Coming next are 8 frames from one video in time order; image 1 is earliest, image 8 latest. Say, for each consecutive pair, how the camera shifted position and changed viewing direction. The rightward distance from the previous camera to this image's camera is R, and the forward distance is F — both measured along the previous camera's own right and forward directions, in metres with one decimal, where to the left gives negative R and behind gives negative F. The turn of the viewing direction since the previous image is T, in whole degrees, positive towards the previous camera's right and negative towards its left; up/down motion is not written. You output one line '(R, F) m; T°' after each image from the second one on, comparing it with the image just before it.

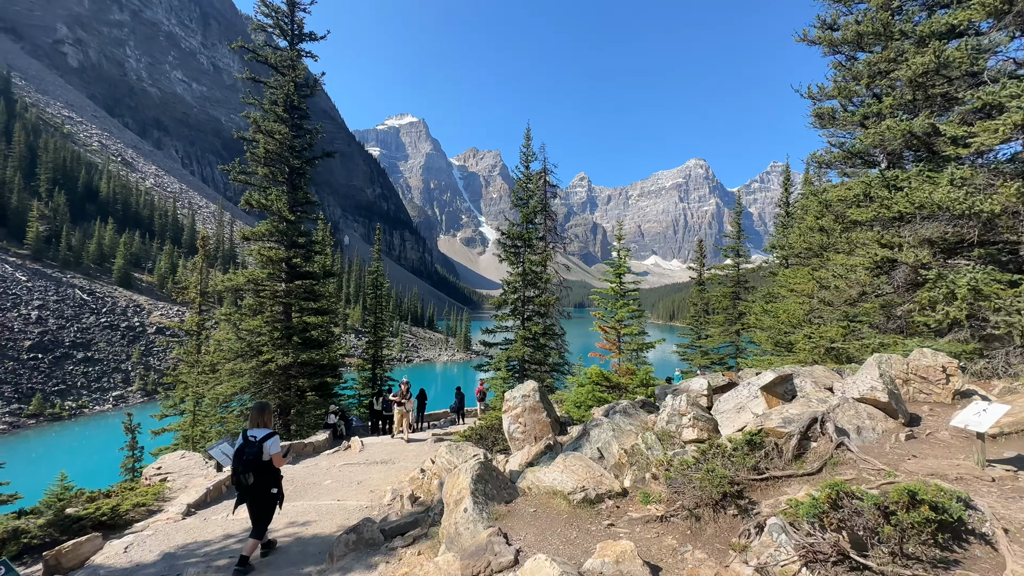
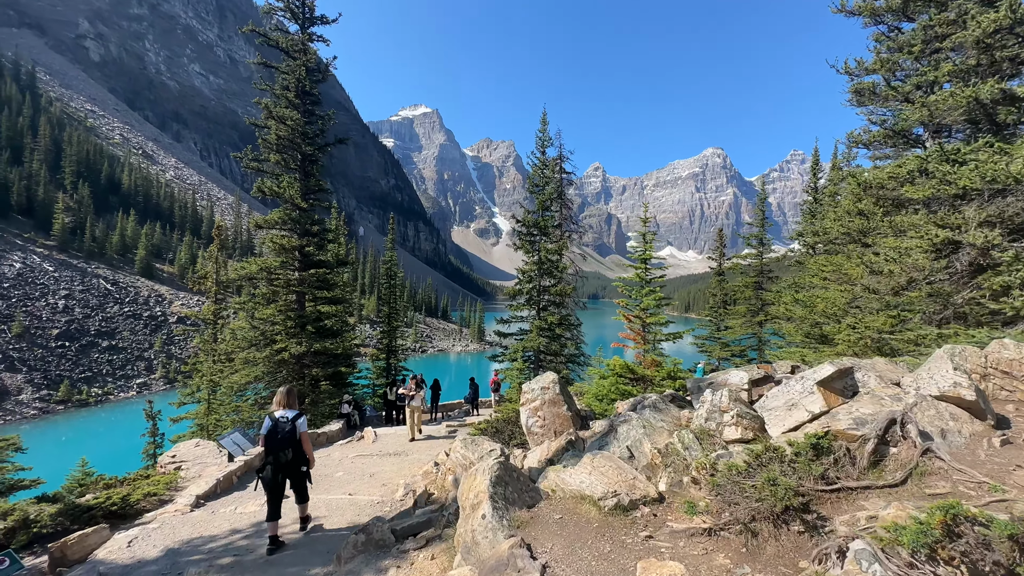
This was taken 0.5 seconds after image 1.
(-0.1, +0.5) m; -2°
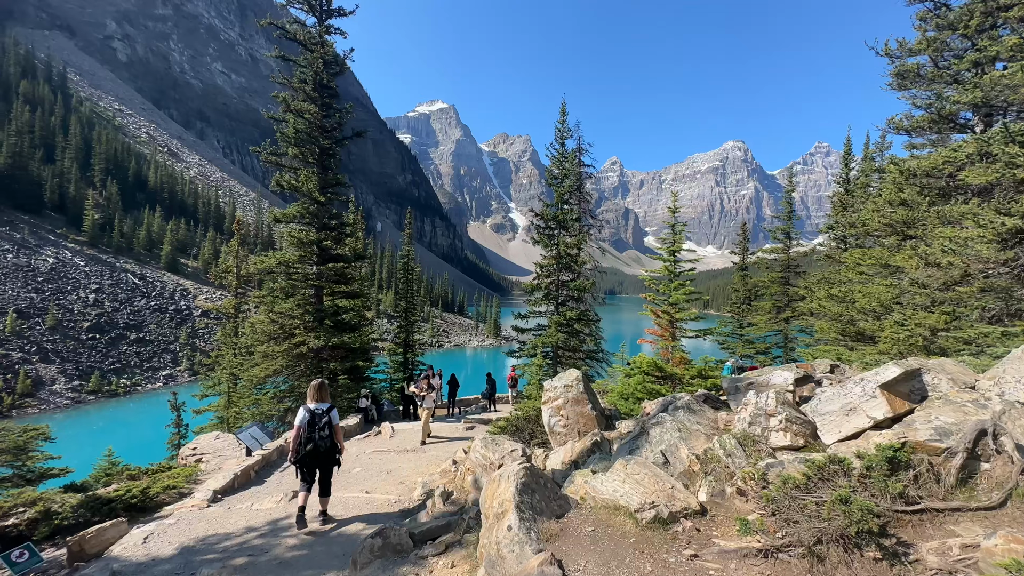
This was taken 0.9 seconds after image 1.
(-0.1, +0.3) m; -2°
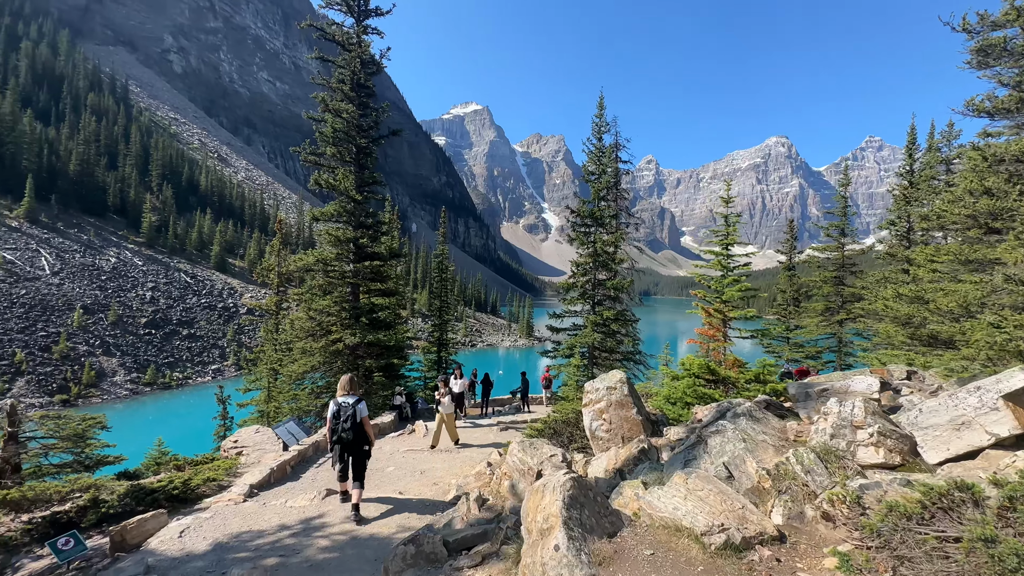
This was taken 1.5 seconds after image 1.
(-0.1, +0.4) m; -4°
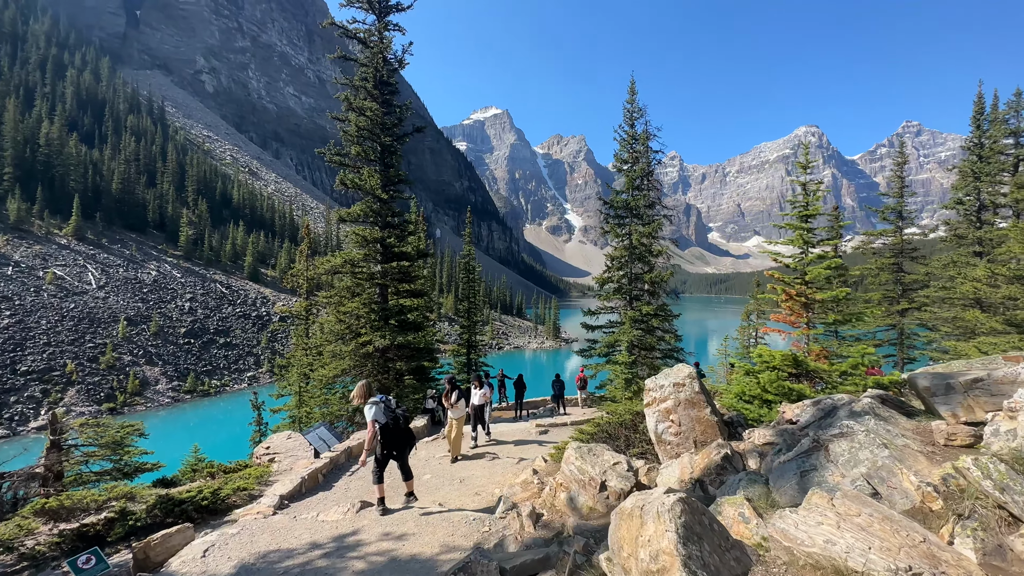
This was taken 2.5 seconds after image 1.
(-0.3, +0.7) m; -3°
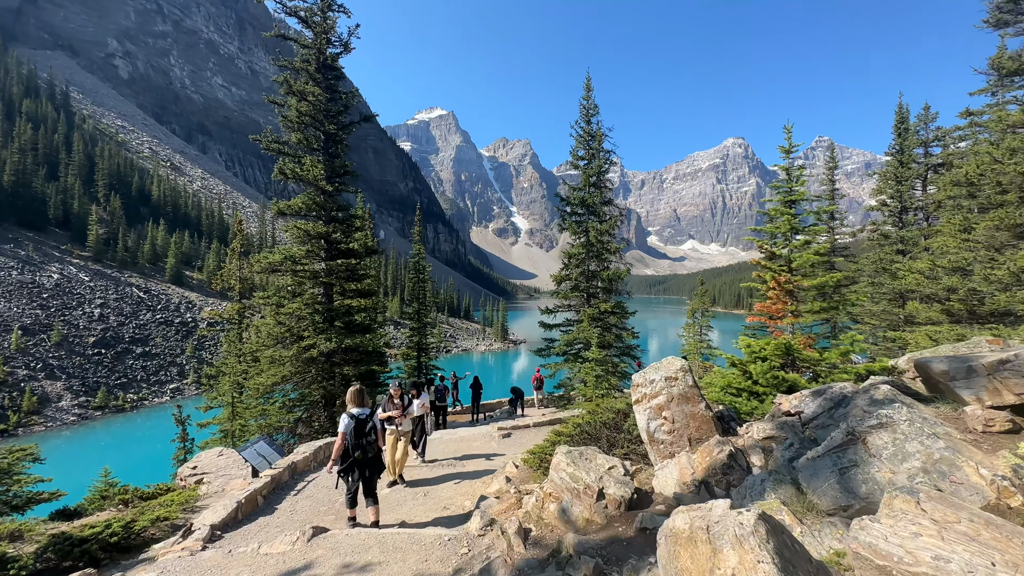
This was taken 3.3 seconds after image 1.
(-0.4, +0.7) m; +7°
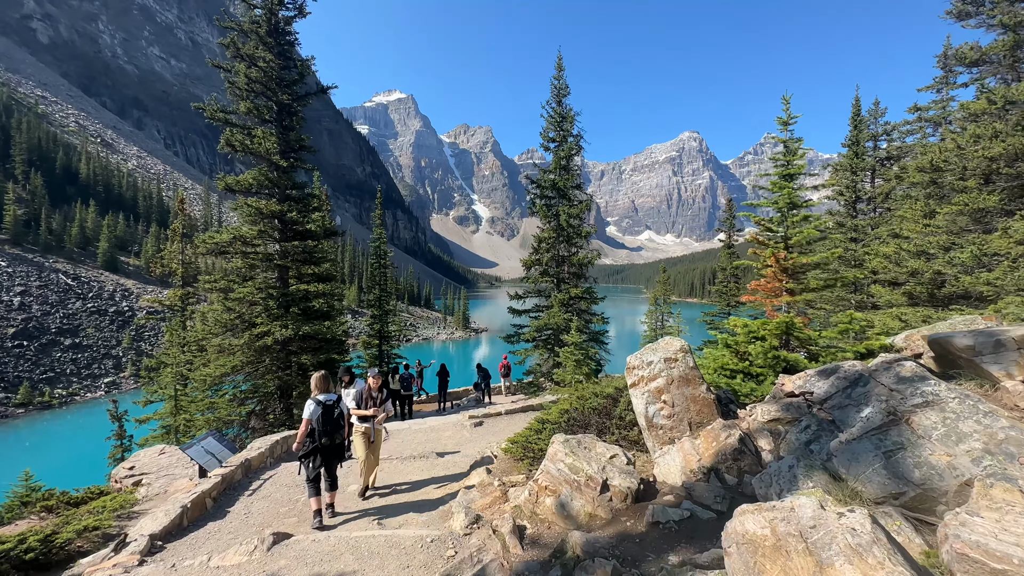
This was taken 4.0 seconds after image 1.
(-0.3, +0.5) m; +5°
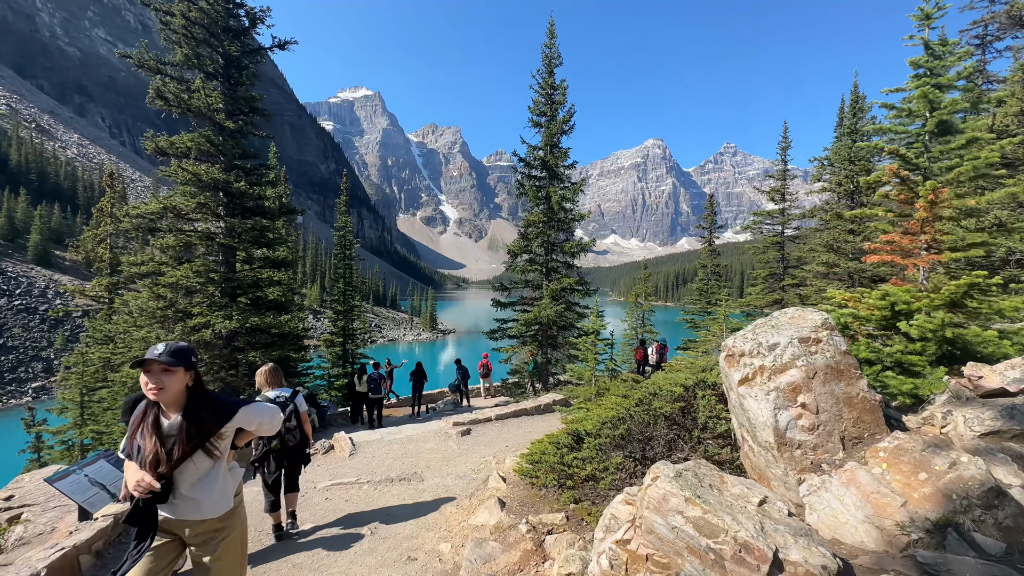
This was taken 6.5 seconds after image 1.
(-0.6, +1.9) m; +4°
